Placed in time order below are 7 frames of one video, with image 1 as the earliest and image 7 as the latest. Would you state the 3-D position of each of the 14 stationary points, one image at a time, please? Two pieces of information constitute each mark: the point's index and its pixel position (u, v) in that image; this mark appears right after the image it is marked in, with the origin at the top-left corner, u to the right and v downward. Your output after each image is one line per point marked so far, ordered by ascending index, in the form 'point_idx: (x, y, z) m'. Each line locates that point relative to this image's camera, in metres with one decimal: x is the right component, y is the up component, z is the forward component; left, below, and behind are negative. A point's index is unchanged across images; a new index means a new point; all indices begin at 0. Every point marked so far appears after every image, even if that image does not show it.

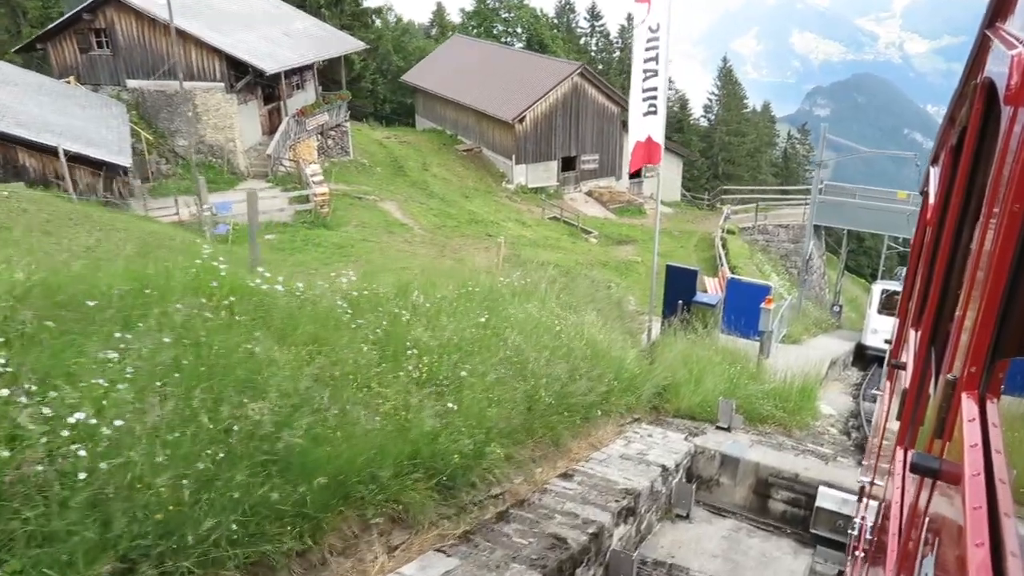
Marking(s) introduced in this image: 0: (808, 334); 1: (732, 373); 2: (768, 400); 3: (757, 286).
0: (+5.9, -0.9, +15.5) m
1: (+2.5, -0.9, +8.9) m
2: (+2.8, -1.2, +8.6) m
3: (+4.0, 0.0, +12.7) m
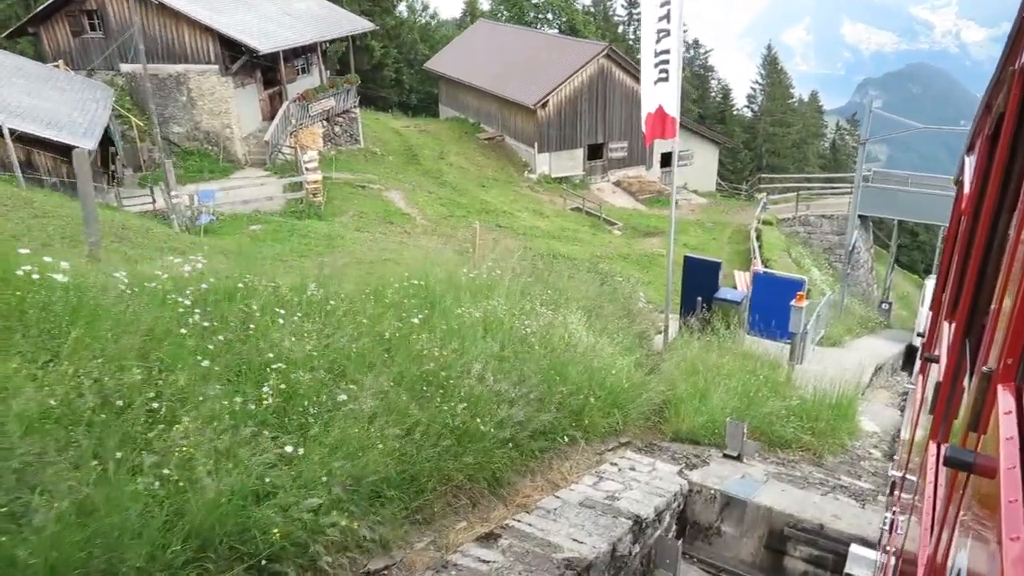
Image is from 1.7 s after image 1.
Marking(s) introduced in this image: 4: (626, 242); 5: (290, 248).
0: (+5.9, -0.8, +13.7) m
1: (+2.2, -0.9, +7.3) m
2: (+2.5, -1.2, +7.0) m
3: (+3.9, +0.1, +11.0) m
4: (+2.8, +1.2, +19.7) m
5: (-3.5, +0.6, +12.4) m
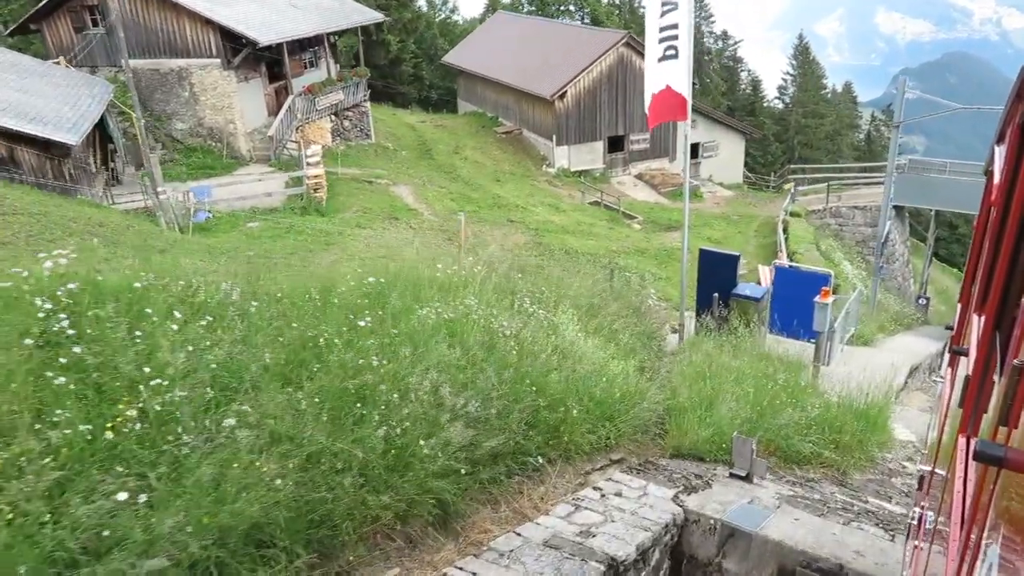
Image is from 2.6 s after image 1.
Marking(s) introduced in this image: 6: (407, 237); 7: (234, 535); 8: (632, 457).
0: (+6.1, -0.7, +12.8) m
1: (+2.1, -0.8, +6.5) m
2: (+2.4, -1.1, +6.2) m
3: (+3.9, +0.2, +10.1) m
4: (+3.2, +1.2, +18.8) m
5: (-3.5, +0.6, +11.8) m
6: (-1.8, +0.9, +13.4) m
7: (-0.9, -0.8, +2.7) m
8: (+0.8, -1.2, +5.5) m
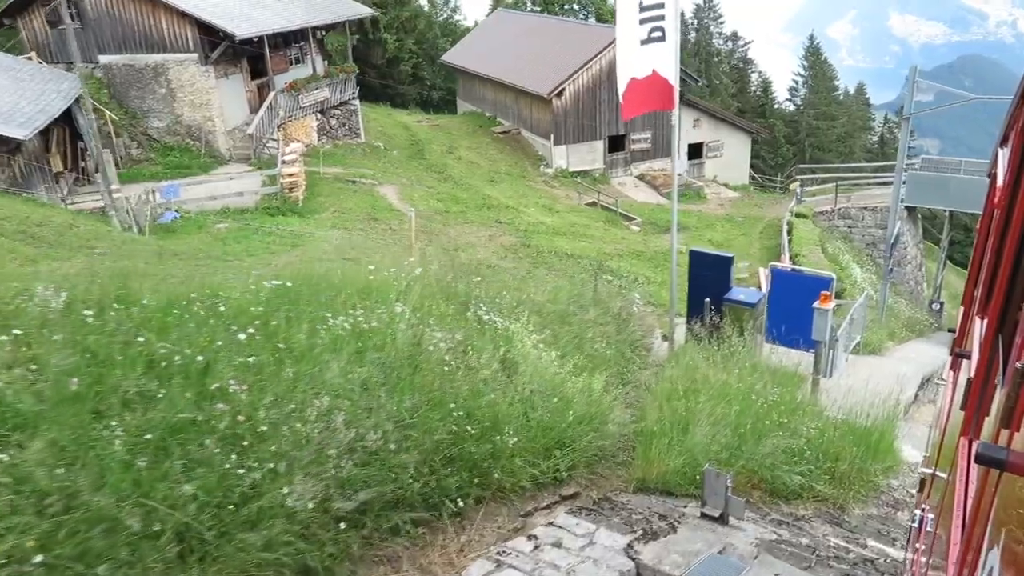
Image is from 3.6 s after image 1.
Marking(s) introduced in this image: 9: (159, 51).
0: (+5.8, -0.8, +11.9) m
1: (+1.7, -0.9, +5.7) m
2: (+2.0, -1.2, +5.3) m
3: (+3.6, +0.1, +9.3) m
4: (+3.0, +1.1, +17.9) m
5: (-3.8, +0.6, +11.0) m
6: (-2.1, +0.8, +12.7) m
7: (-1.4, -0.8, +1.9) m
8: (+0.4, -1.2, +4.7) m
9: (-7.5, +5.0, +16.7) m
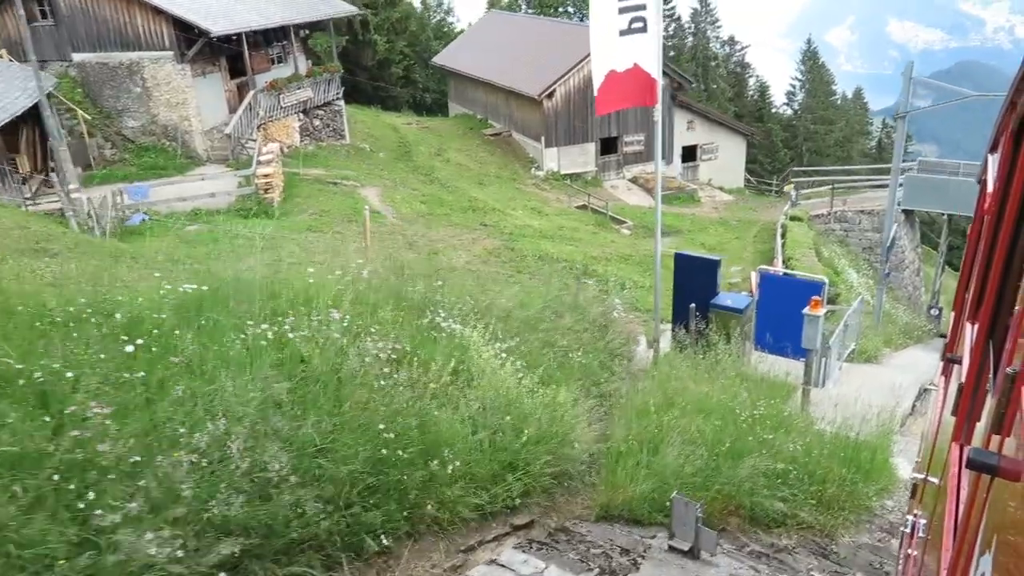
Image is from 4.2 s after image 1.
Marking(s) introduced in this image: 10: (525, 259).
0: (+5.5, -0.9, +11.4) m
1: (+1.4, -0.9, +5.1) m
2: (+1.7, -1.2, +4.8) m
3: (+3.3, 0.0, +8.8) m
4: (+2.7, +1.0, +17.5) m
5: (-4.1, +0.5, +10.5) m
6: (-2.4, +0.7, +12.2) m
7: (-1.7, -0.9, +1.3) m
8: (+0.2, -1.2, +4.2) m
9: (-7.8, +4.9, +16.2) m
10: (+0.2, +0.5, +12.9) m
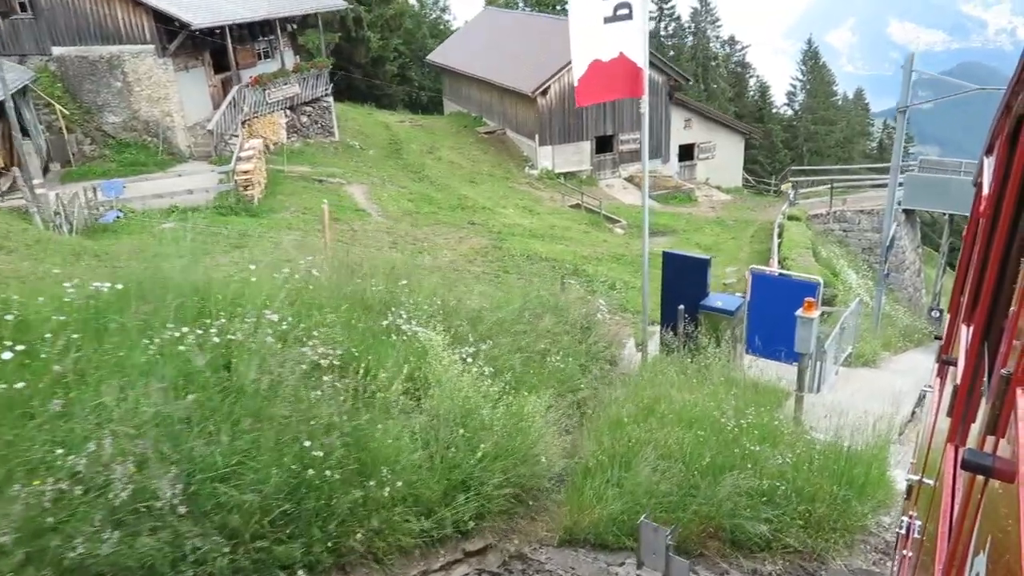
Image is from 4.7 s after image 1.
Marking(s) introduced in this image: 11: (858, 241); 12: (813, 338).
0: (+5.2, -0.9, +10.9) m
1: (+1.2, -0.9, +4.7) m
2: (+1.5, -1.2, +4.4) m
3: (+3.1, 0.0, +8.3) m
4: (+2.5, +1.0, +17.0) m
5: (-4.3, +0.5, +10.1) m
6: (-2.6, +0.7, +11.8) m
7: (-1.9, -0.8, +0.9) m
8: (-0.1, -1.2, +3.7) m
9: (-8.0, +4.9, +15.8) m
10: (0.0, +0.5, +12.5) m
11: (+8.7, +1.2, +19.8) m
12: (+2.8, -0.5, +7.3) m
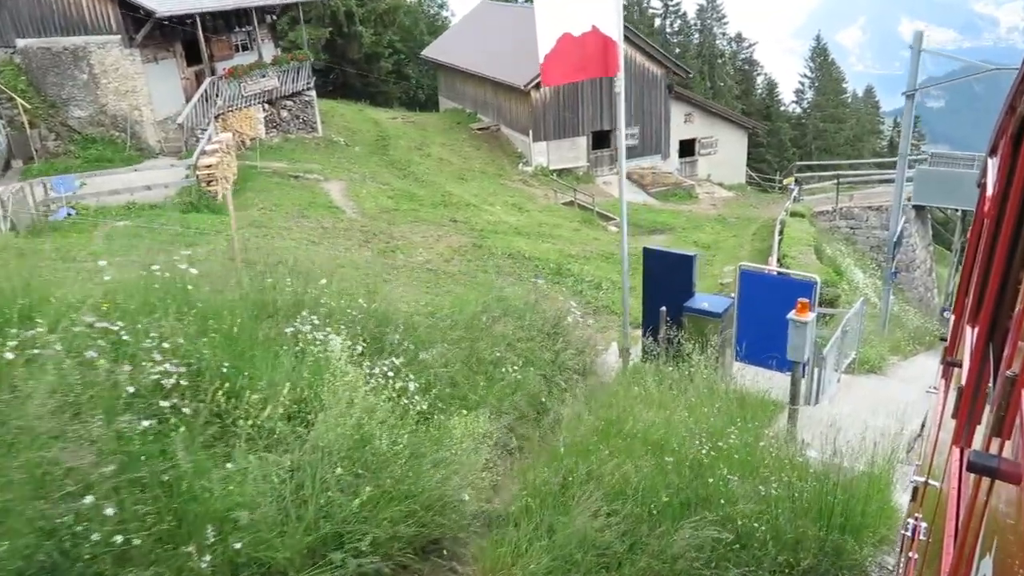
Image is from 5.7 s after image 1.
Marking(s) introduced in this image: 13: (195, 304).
0: (+4.9, -0.9, +10.0) m
1: (+0.8, -0.9, +3.9) m
2: (+1.1, -1.2, +3.5) m
3: (+2.7, 0.0, +7.5) m
4: (+2.2, +1.0, +16.2) m
5: (-4.6, +0.5, +9.3) m
6: (-2.9, +0.7, +10.9) m
7: (-2.3, -0.8, +0.1) m
8: (-0.5, -1.2, +2.9) m
9: (-8.3, +4.9, +15.0) m
10: (-0.3, +0.5, +11.6) m
11: (+8.5, +1.2, +18.8) m
12: (+2.4, -0.5, +6.4) m
13: (-1.6, -0.1, +4.0) m
